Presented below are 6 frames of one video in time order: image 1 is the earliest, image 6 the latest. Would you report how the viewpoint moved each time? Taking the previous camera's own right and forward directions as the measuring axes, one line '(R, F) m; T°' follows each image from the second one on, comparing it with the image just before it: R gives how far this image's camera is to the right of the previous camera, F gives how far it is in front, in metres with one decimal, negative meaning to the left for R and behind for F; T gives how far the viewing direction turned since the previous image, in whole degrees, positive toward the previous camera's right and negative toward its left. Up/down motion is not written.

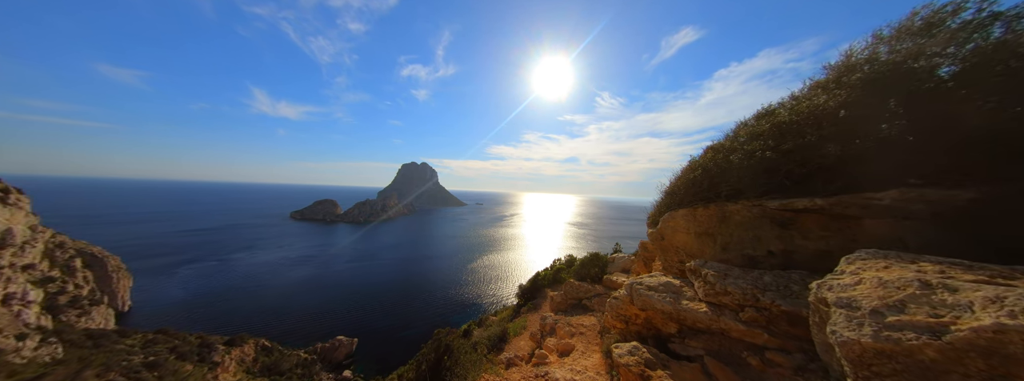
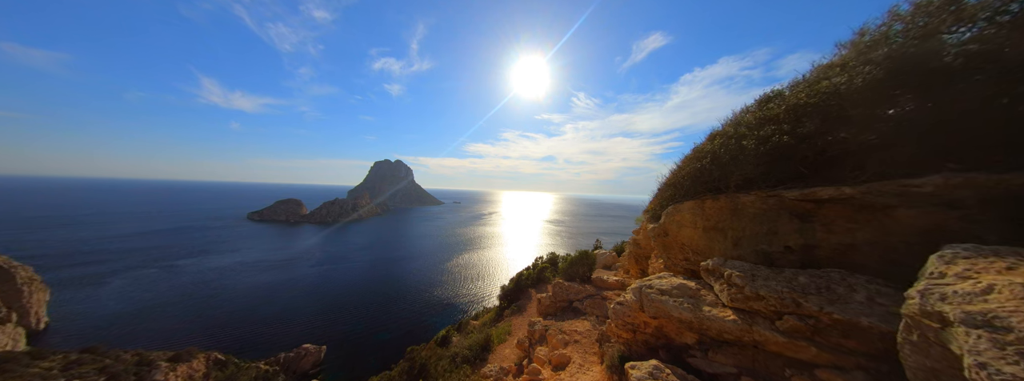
(-0.3, +1.6) m; +5°
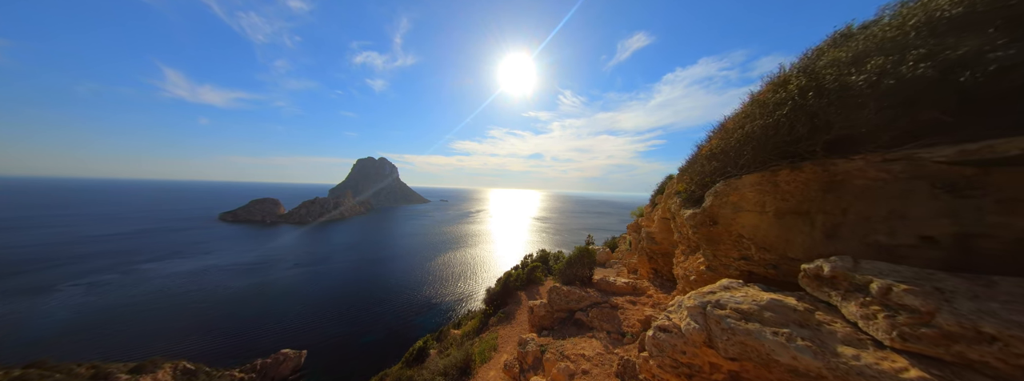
(+0.1, +3.2) m; +3°
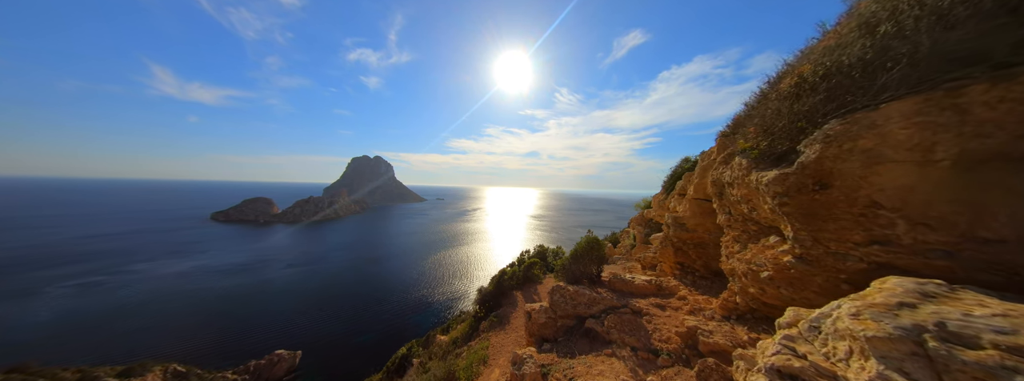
(+0.2, +2.7) m; +1°
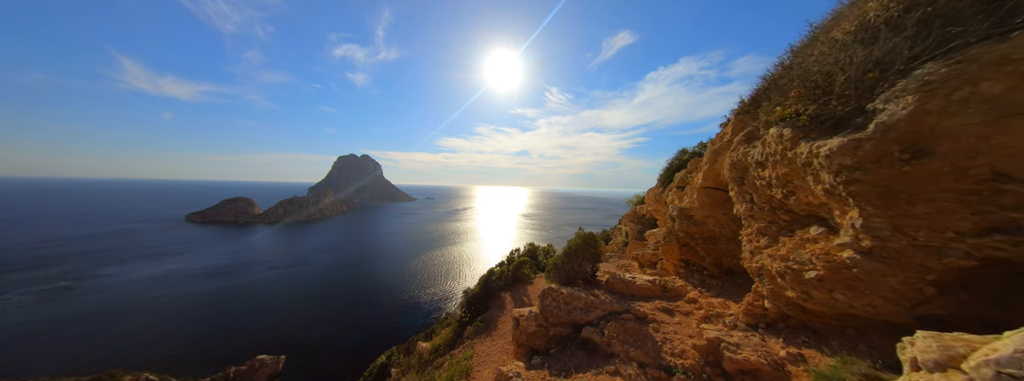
(+0.2, +1.4) m; +2°
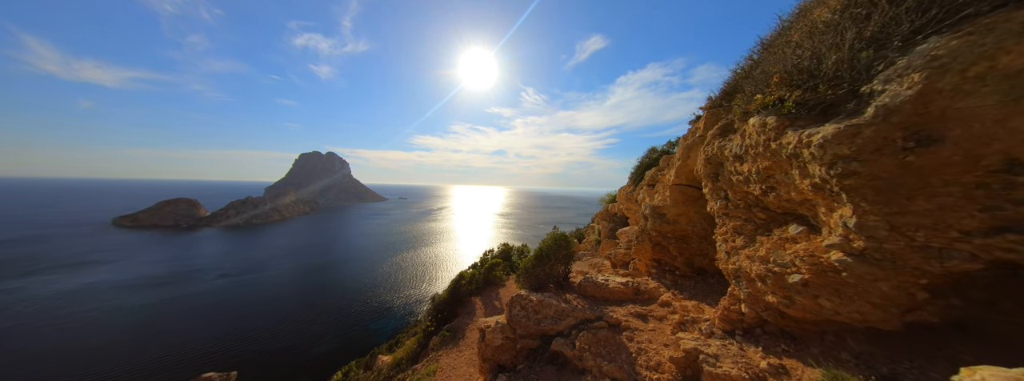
(+0.4, +0.9) m; +6°
